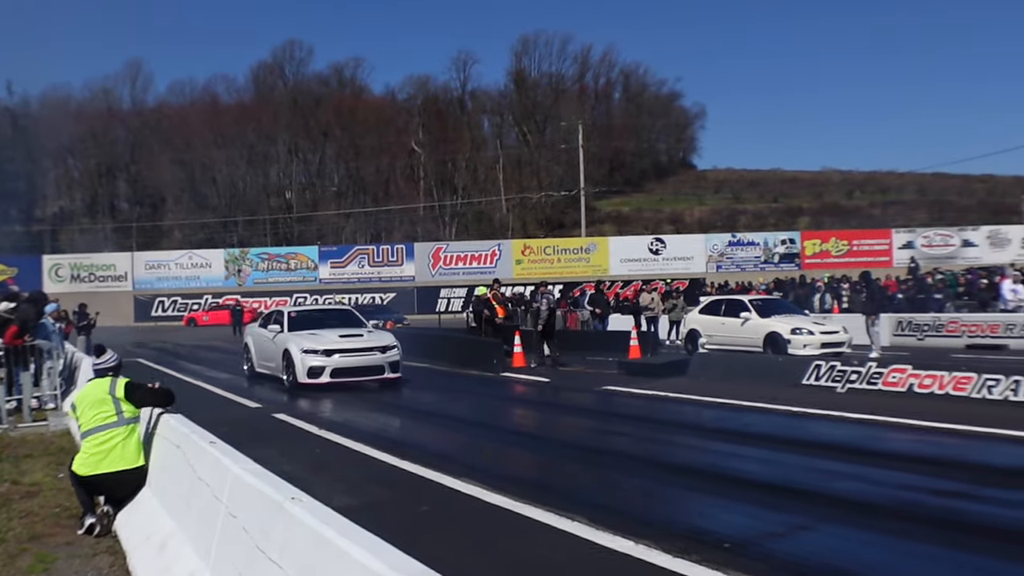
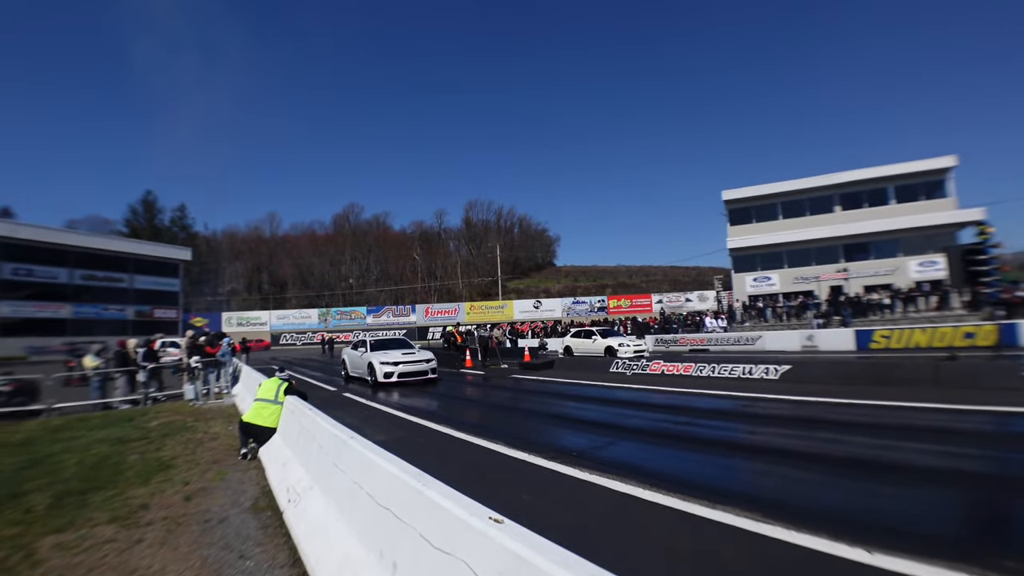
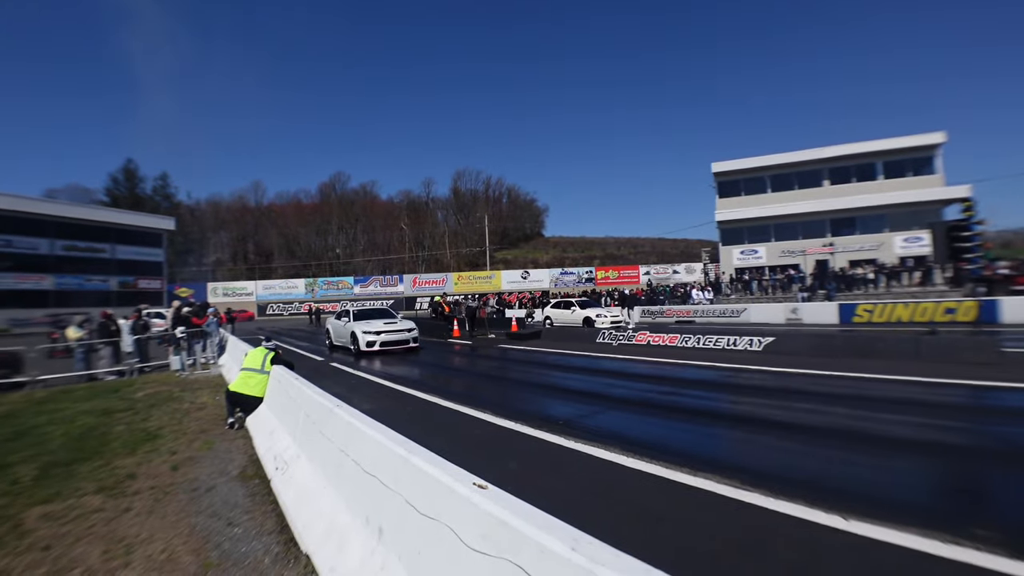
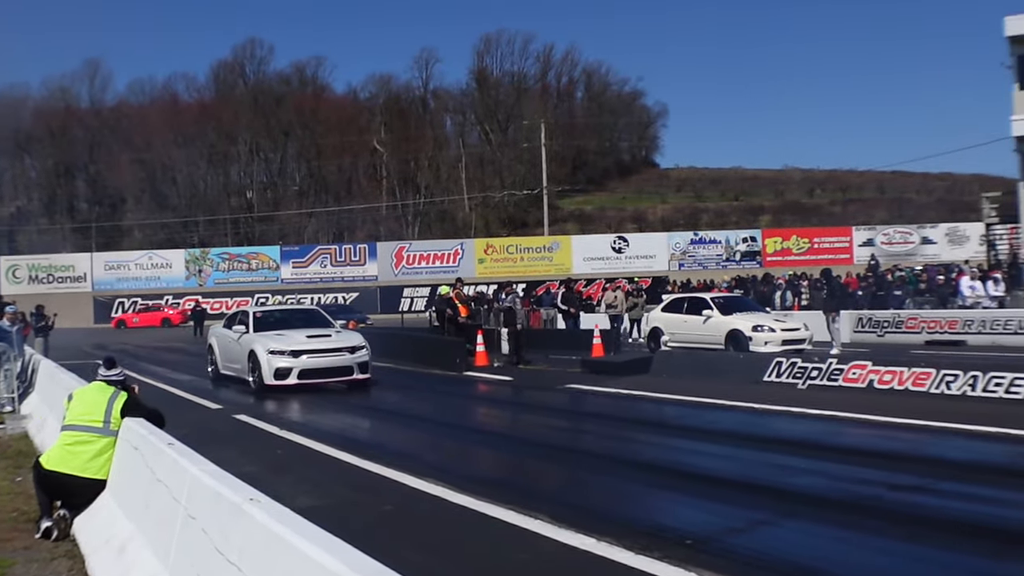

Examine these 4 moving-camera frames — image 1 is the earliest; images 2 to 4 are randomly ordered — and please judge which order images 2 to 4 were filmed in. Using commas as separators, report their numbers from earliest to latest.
4, 3, 2
